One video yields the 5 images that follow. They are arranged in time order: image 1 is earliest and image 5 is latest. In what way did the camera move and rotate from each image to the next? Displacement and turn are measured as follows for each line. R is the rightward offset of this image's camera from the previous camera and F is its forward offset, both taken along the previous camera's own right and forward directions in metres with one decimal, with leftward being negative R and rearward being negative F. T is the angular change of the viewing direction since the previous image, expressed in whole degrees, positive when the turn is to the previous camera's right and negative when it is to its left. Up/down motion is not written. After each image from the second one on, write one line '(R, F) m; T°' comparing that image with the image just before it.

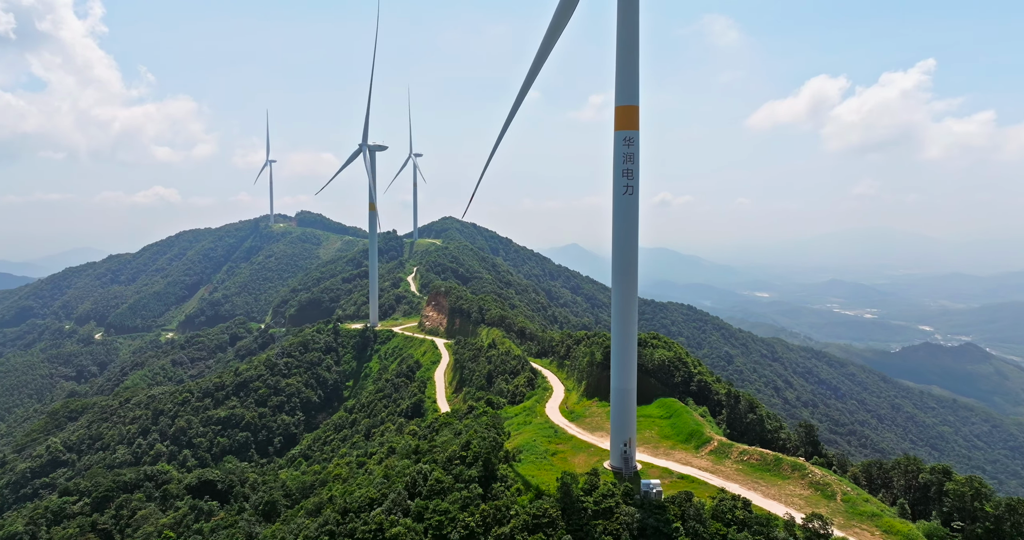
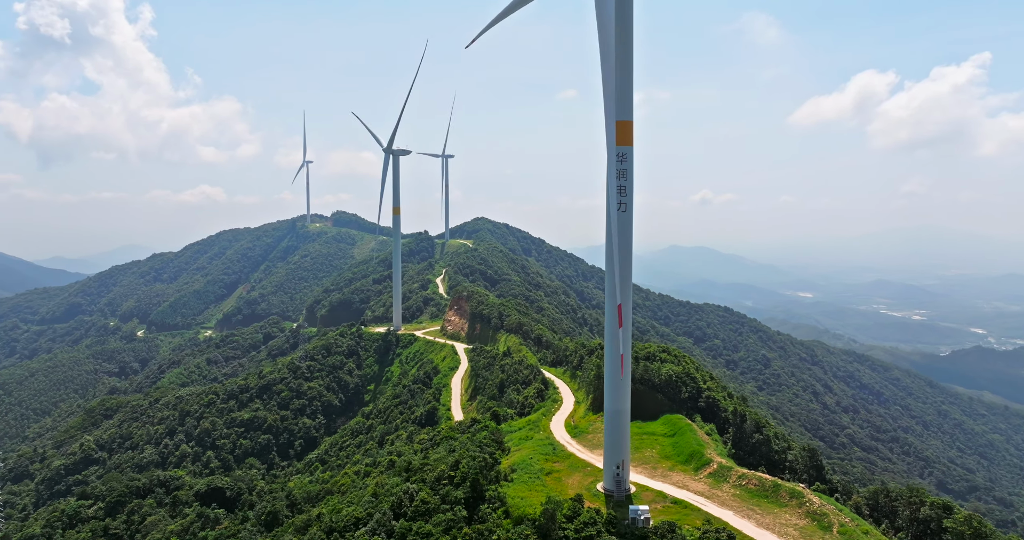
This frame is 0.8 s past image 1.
(+1.4, +0.3) m; -3°
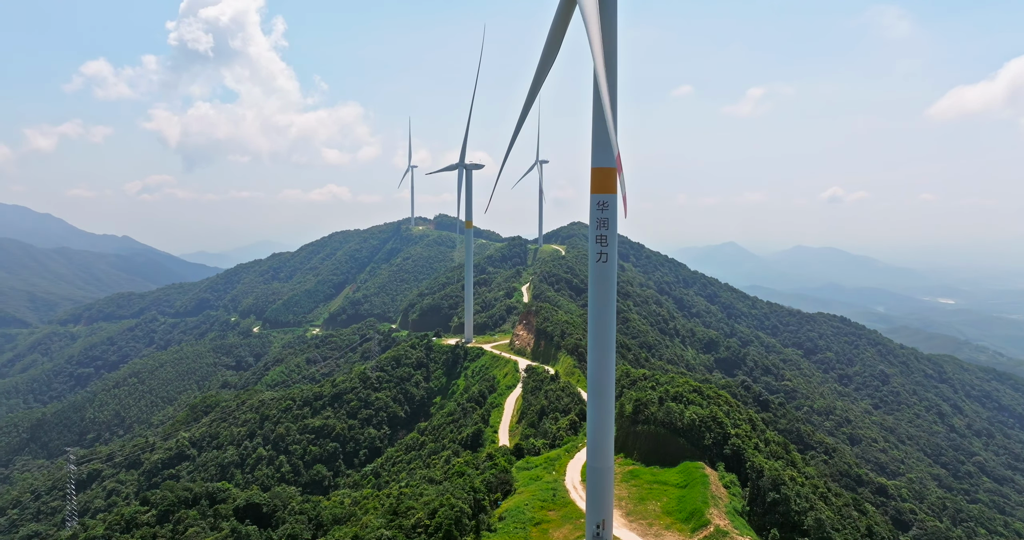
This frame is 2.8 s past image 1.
(+3.9, +0.7) m; -9°
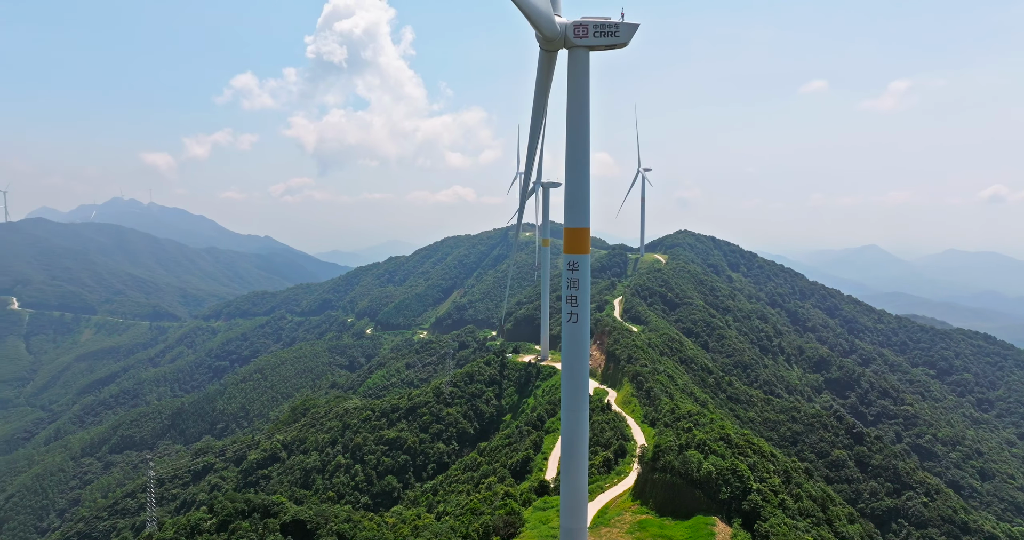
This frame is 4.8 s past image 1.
(+4.3, +0.1) m; -10°
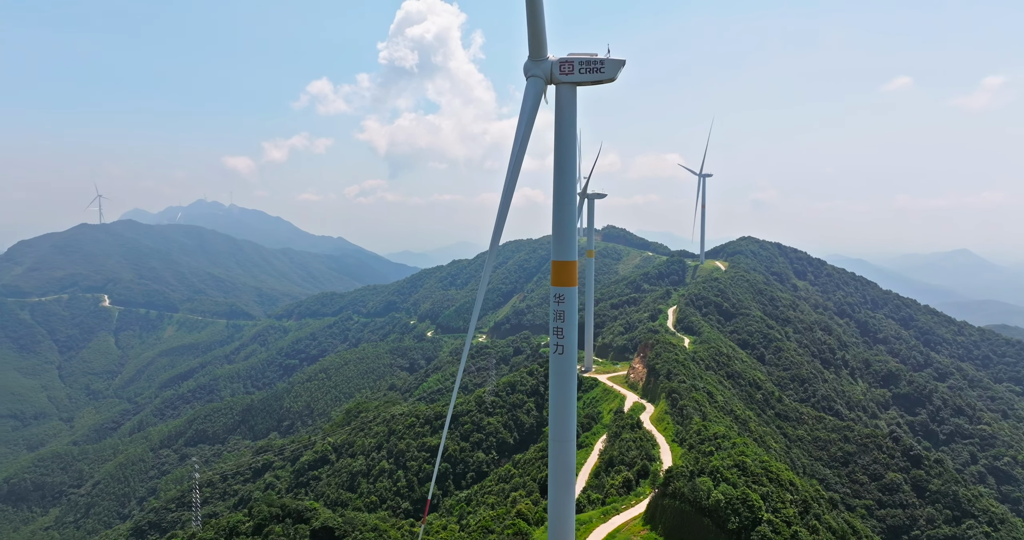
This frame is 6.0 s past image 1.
(+2.3, -0.3) m; -6°
